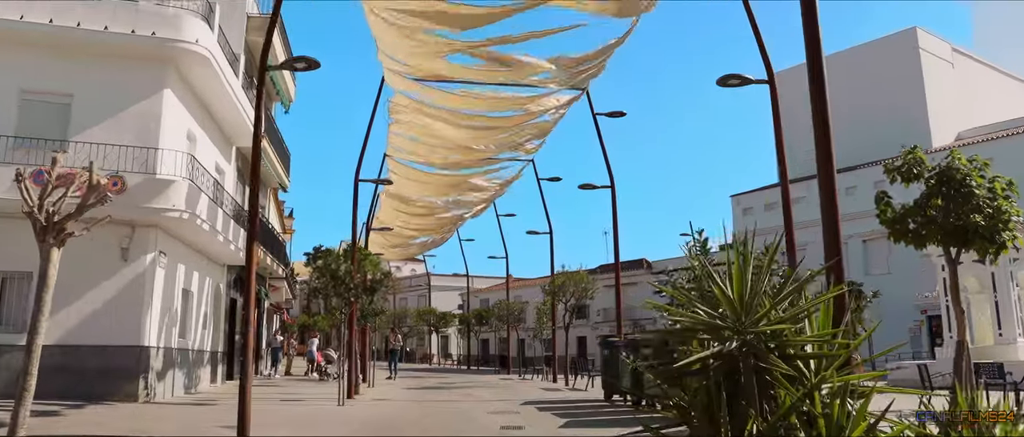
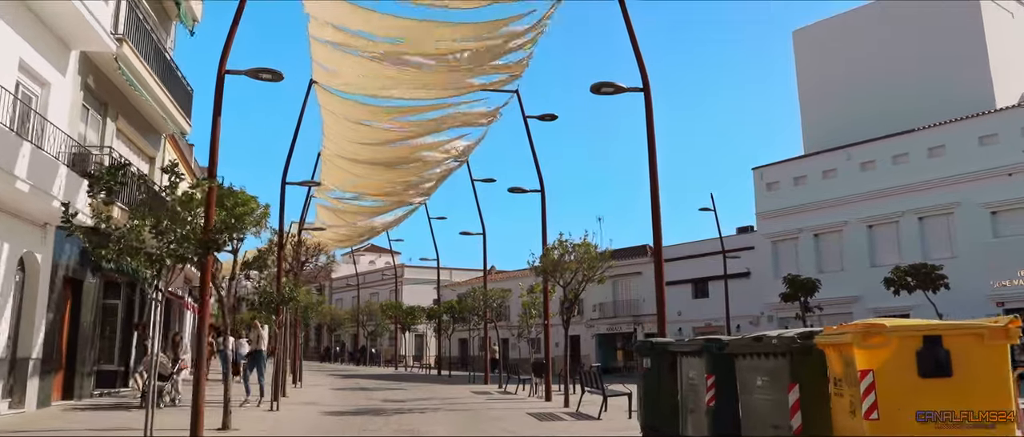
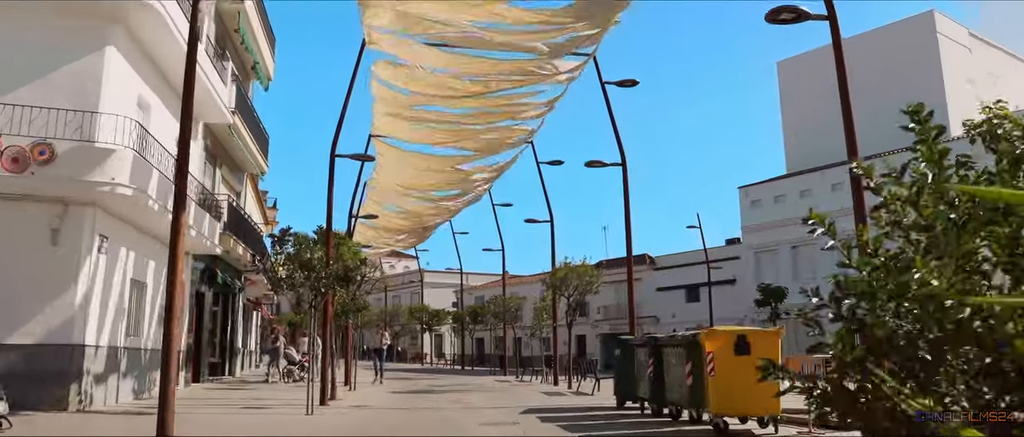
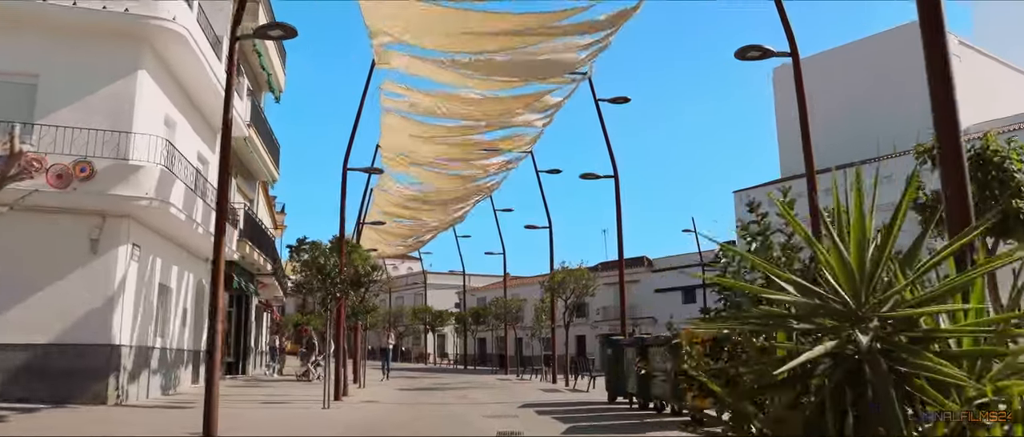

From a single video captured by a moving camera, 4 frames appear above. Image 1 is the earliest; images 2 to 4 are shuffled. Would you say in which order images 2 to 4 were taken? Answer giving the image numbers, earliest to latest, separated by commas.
4, 3, 2
